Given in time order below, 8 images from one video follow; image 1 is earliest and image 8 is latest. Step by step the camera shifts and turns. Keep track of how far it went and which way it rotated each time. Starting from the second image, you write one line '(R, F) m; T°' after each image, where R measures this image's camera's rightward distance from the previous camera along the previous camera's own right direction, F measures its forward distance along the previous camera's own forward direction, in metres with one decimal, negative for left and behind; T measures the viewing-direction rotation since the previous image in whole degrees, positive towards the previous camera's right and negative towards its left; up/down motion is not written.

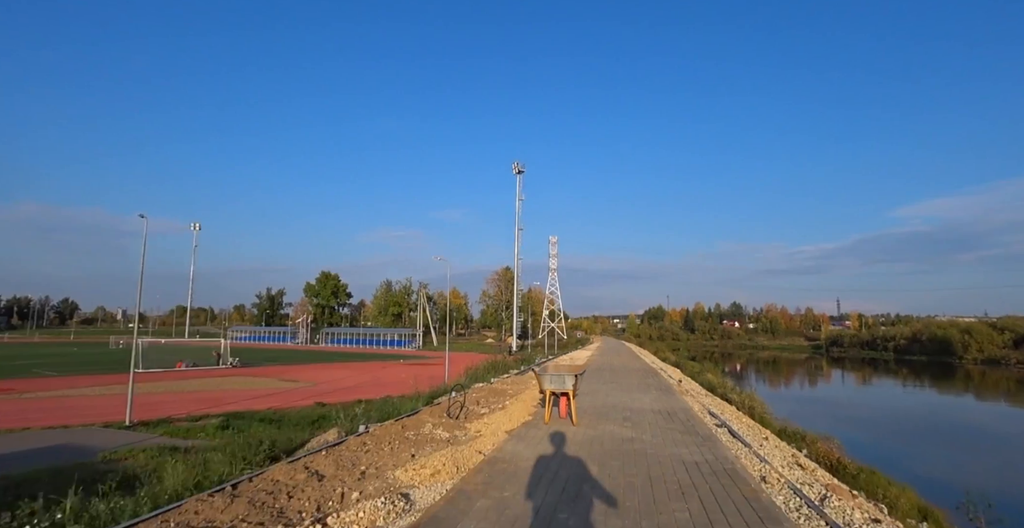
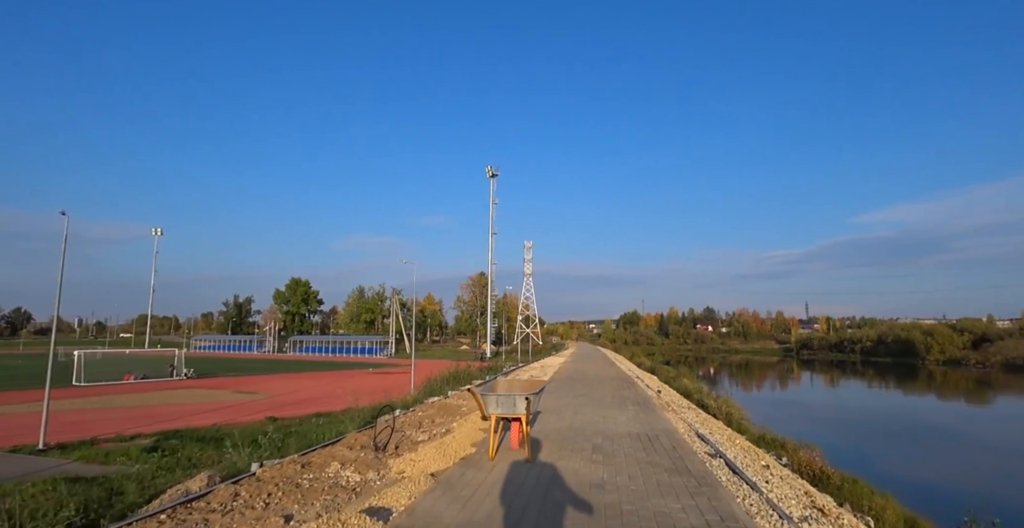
(+0.2, +0.9) m; +3°
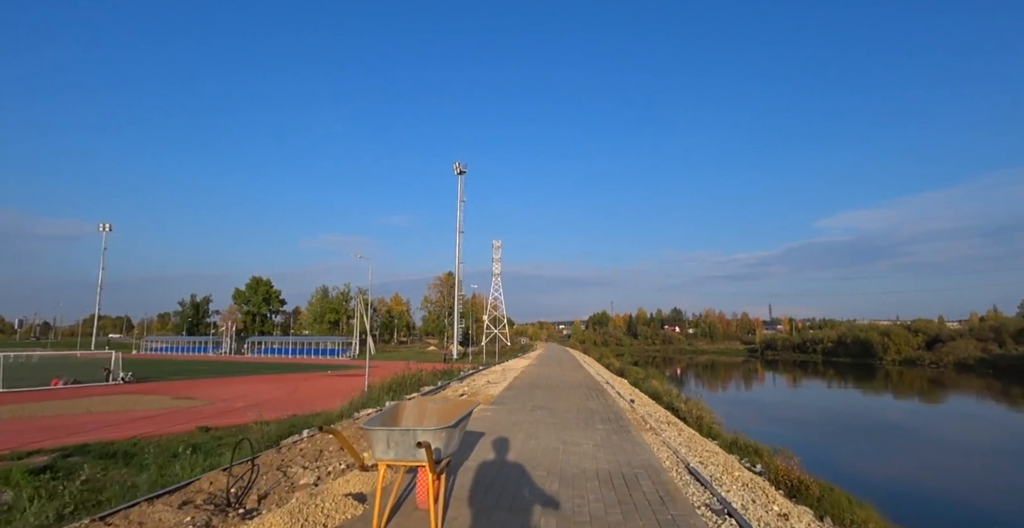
(+0.2, +1.0) m; +3°
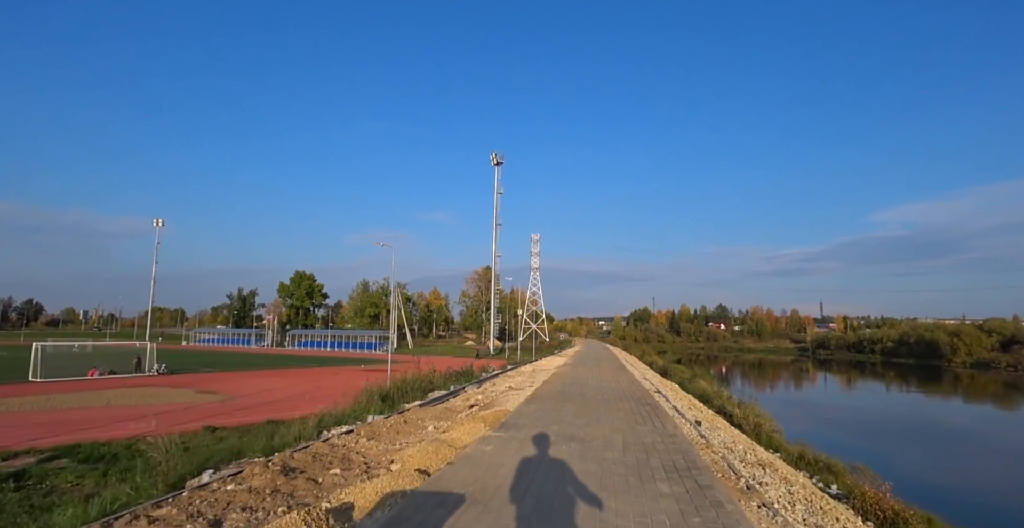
(+0.1, +1.5) m; -4°
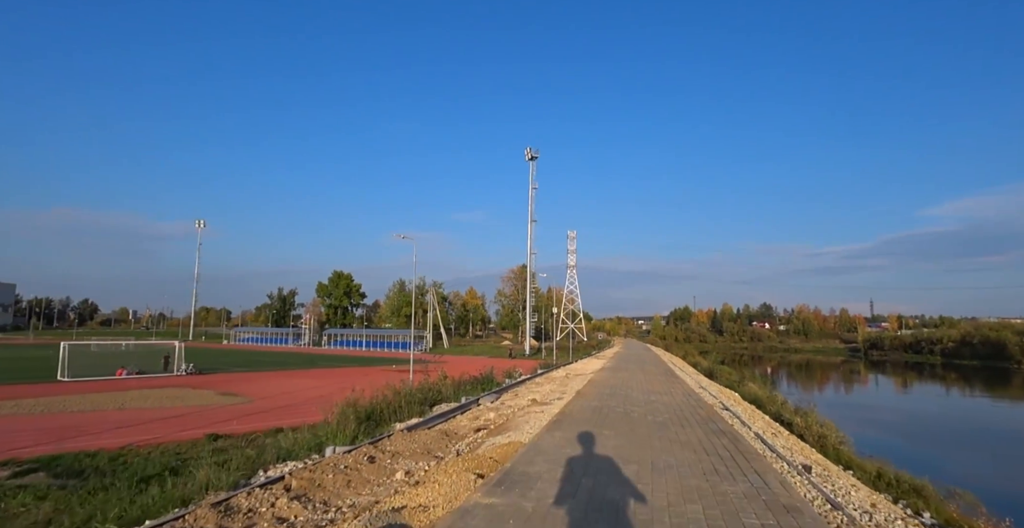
(+0.1, +1.4) m; -4°
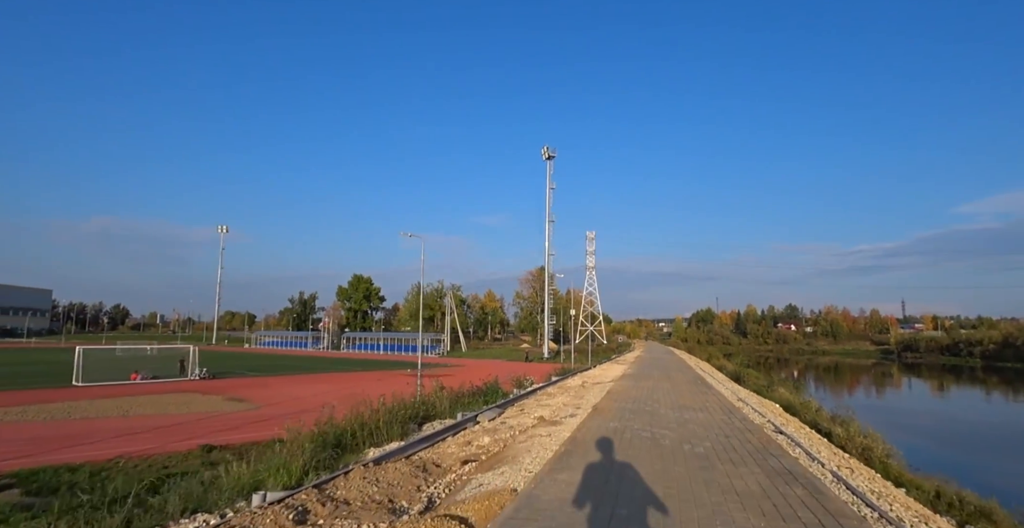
(+0.1, +0.9) m; -2°
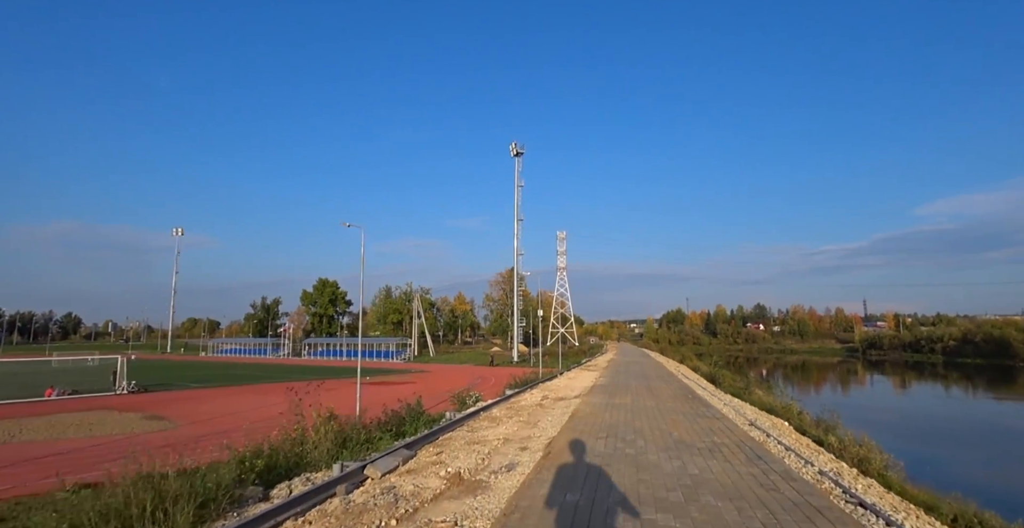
(+0.4, +1.7) m; +3°
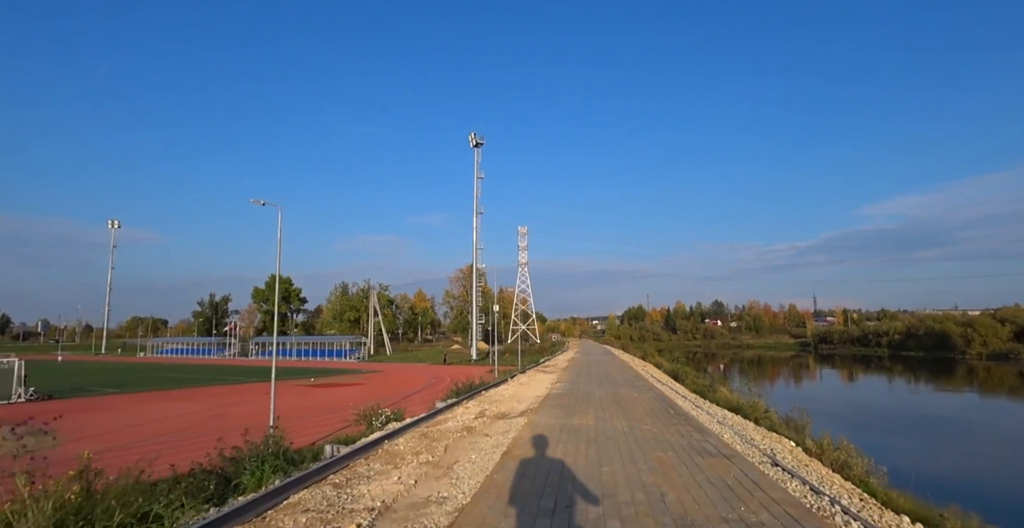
(+0.3, +1.6) m; +4°
